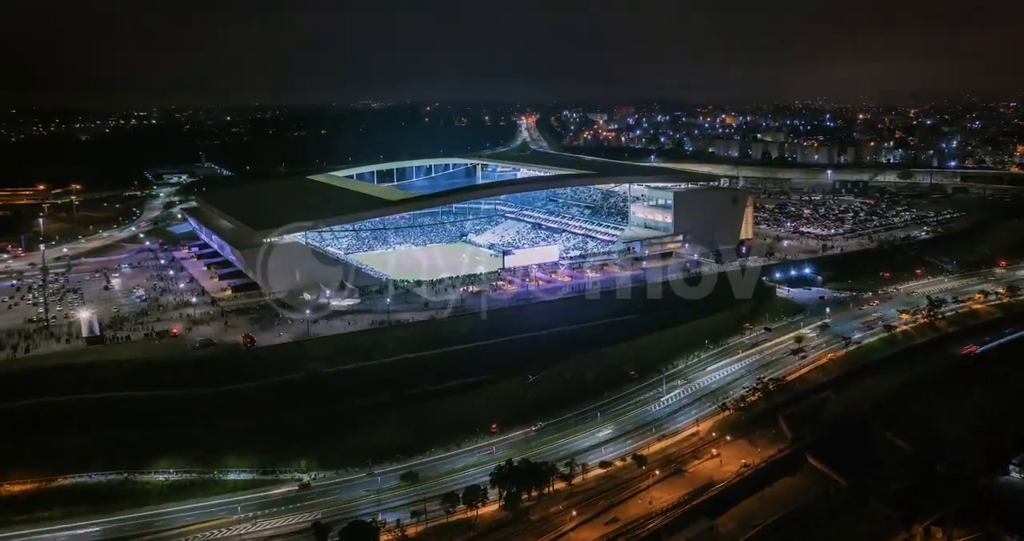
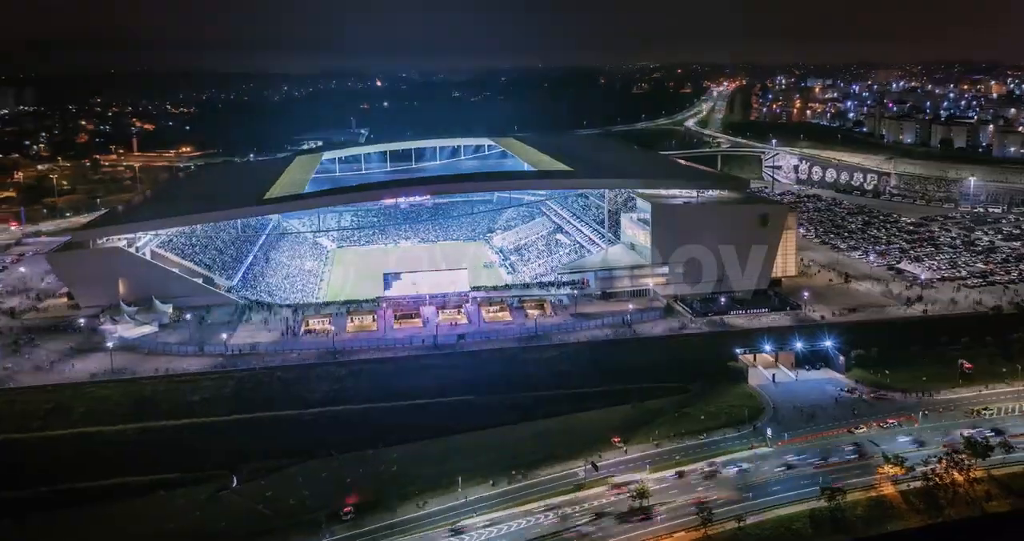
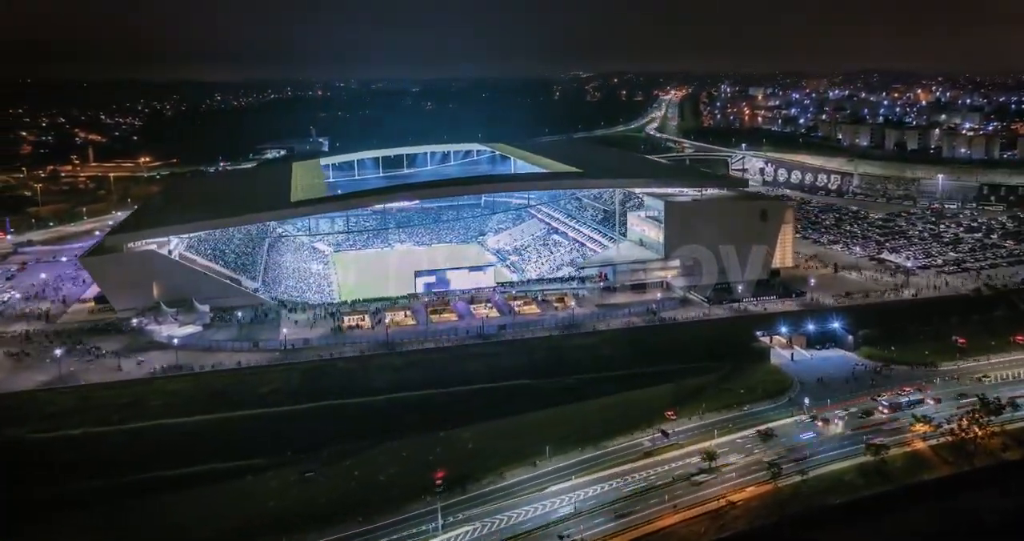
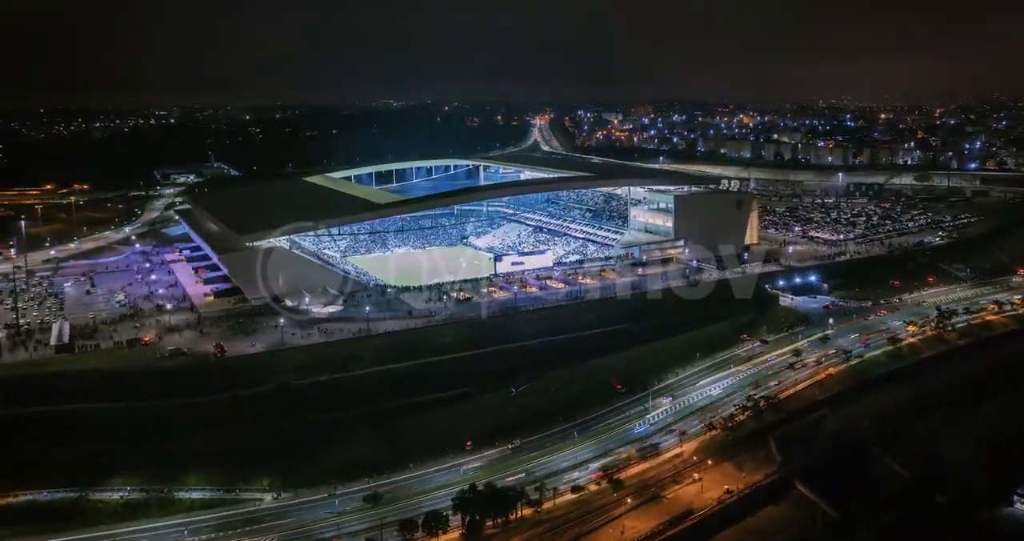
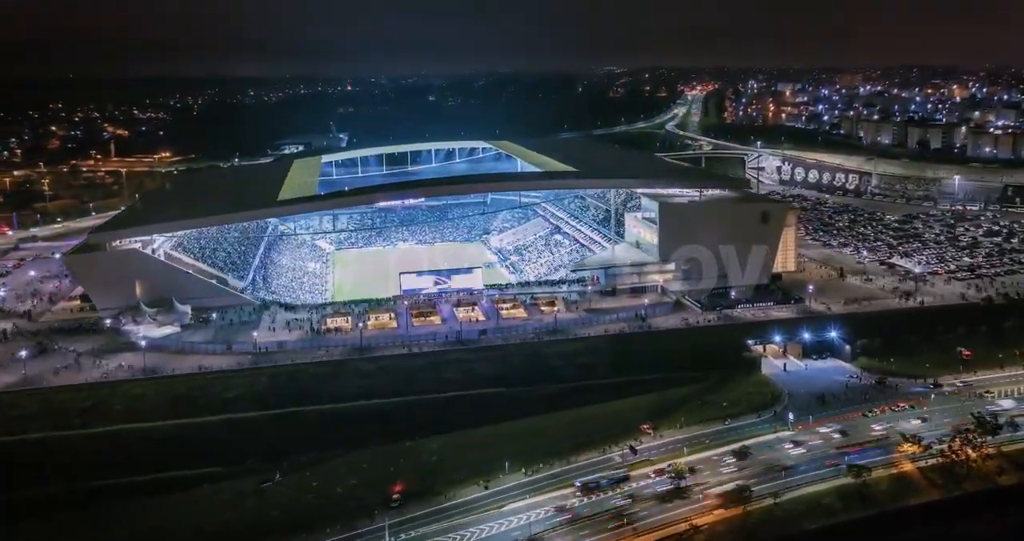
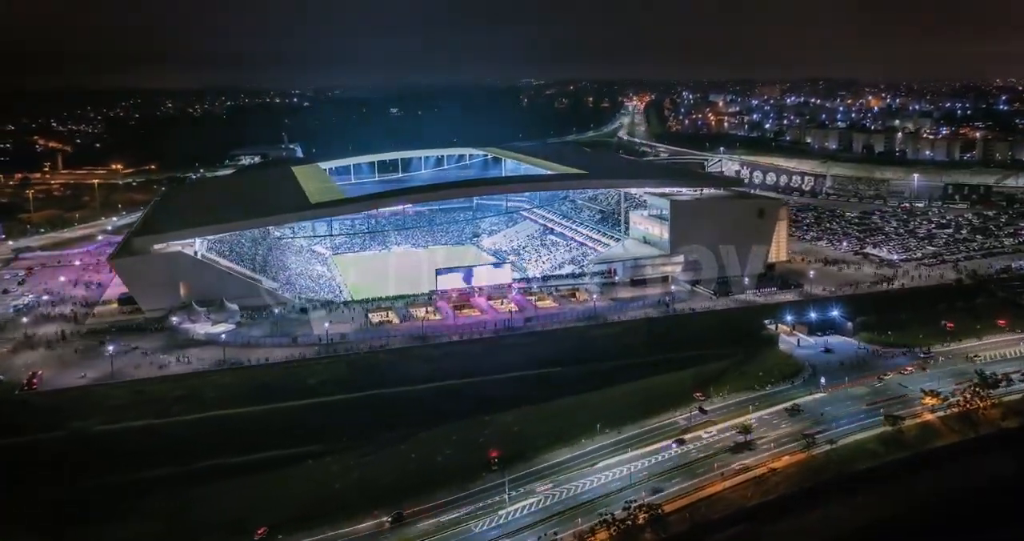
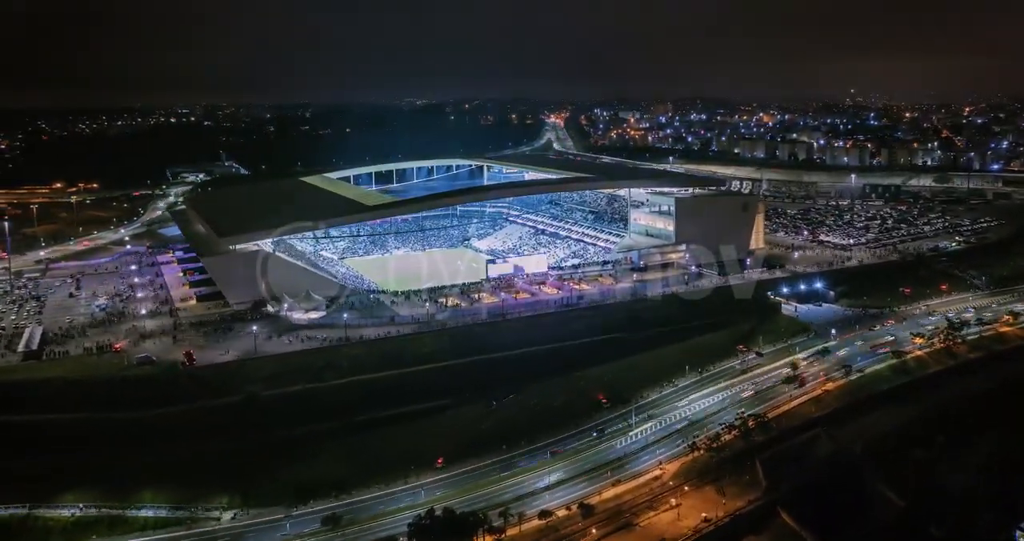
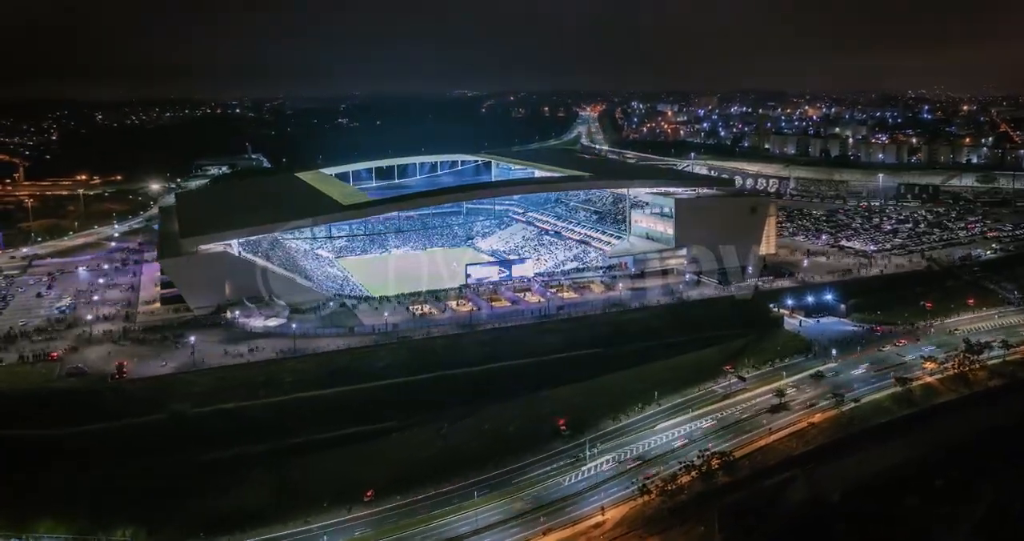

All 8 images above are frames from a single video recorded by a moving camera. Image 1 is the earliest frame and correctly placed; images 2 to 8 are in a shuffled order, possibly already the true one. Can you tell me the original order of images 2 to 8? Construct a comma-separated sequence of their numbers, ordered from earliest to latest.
4, 7, 8, 6, 3, 5, 2
